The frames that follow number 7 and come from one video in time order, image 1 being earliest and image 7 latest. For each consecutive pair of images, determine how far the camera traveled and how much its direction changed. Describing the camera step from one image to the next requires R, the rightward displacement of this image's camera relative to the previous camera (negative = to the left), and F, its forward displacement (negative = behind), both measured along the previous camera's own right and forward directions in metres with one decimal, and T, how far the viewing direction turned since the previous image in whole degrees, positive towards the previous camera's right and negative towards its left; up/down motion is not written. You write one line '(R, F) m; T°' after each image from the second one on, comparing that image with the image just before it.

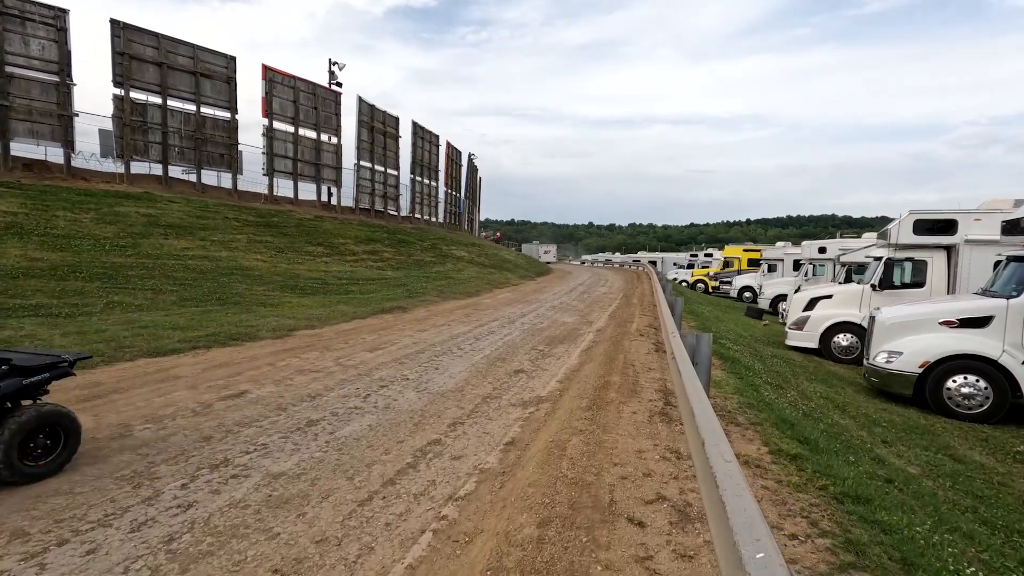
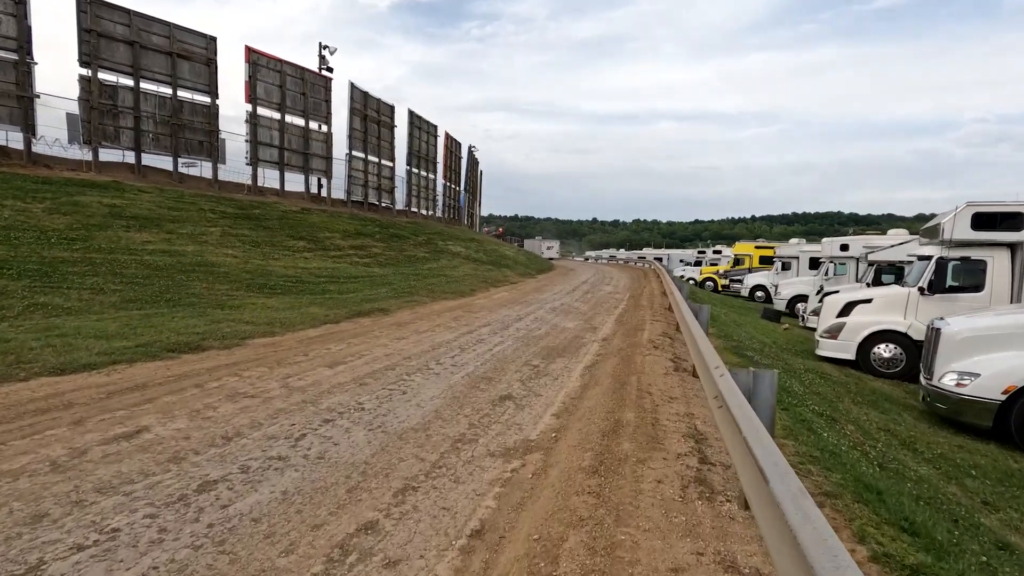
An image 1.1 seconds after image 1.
(+0.2, +1.5) m; 0°
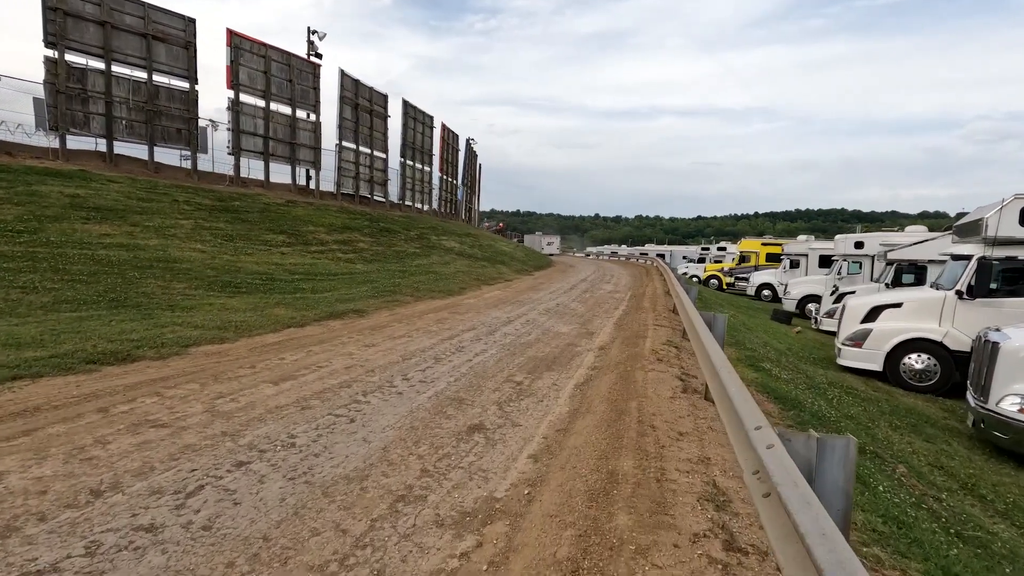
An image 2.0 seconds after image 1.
(+0.3, +1.2) m; 0°
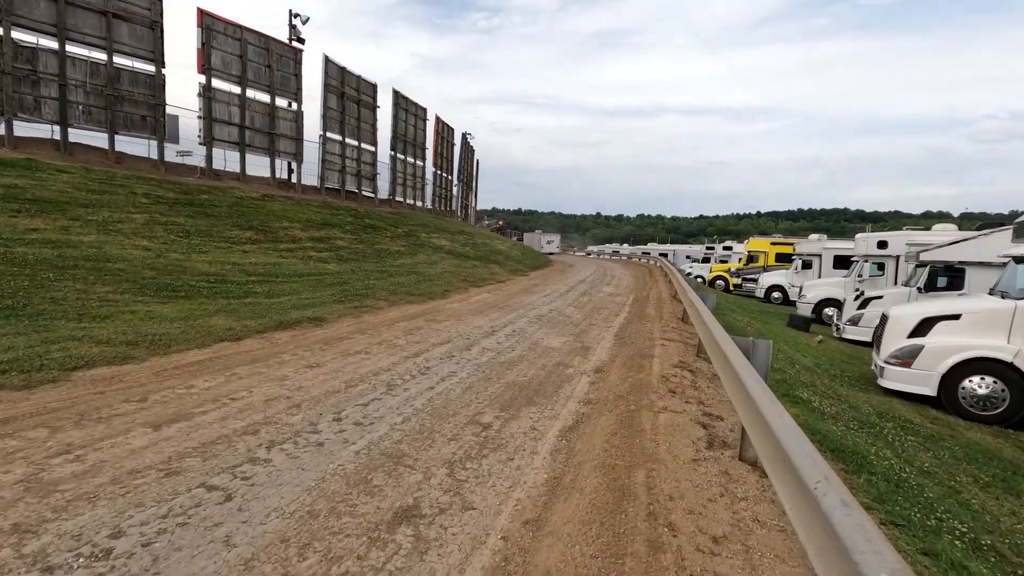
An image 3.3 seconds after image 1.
(+0.3, +1.6) m; 0°
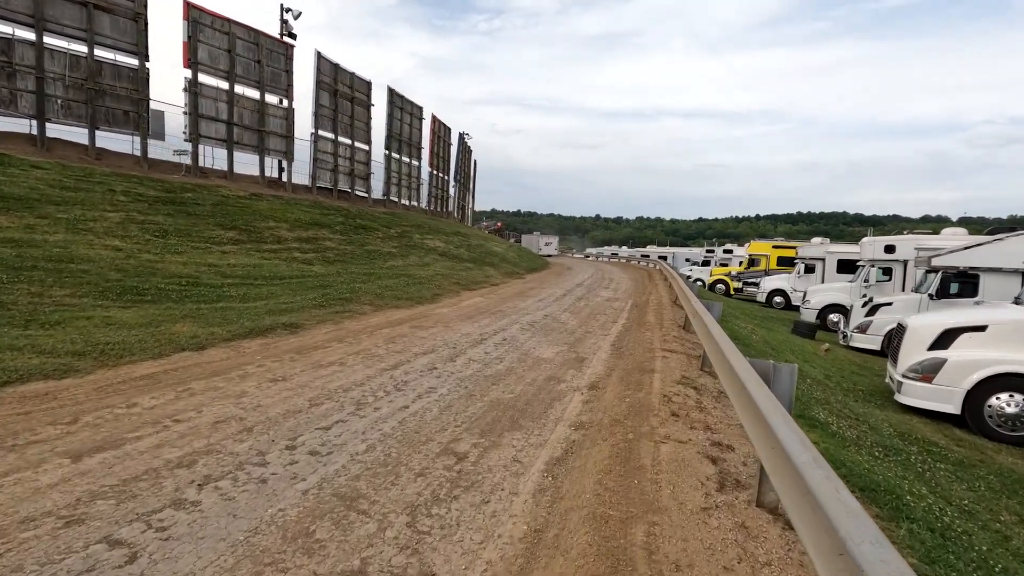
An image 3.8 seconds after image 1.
(+0.1, +0.6) m; 0°
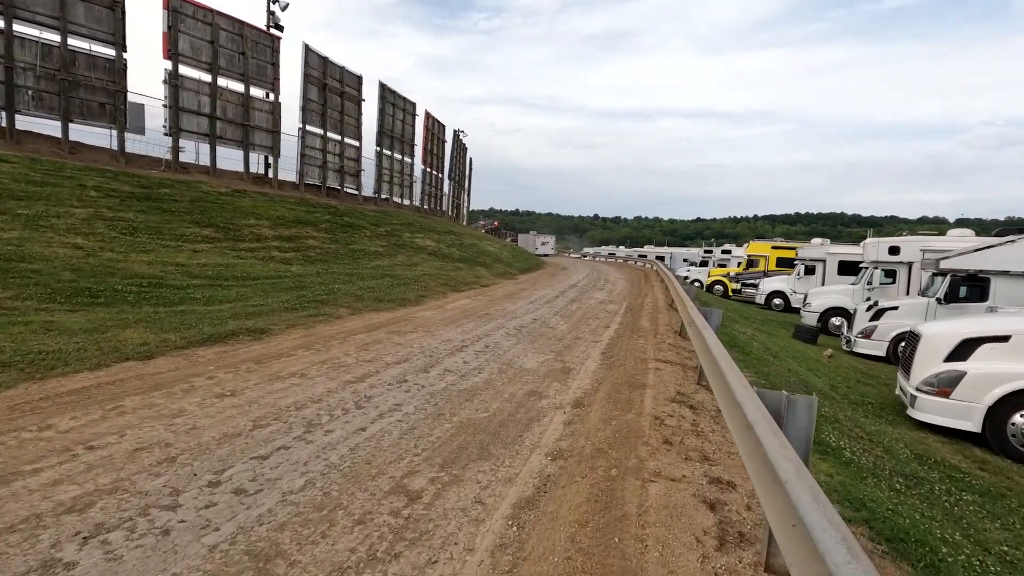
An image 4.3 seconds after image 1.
(+0.2, +0.7) m; 0°
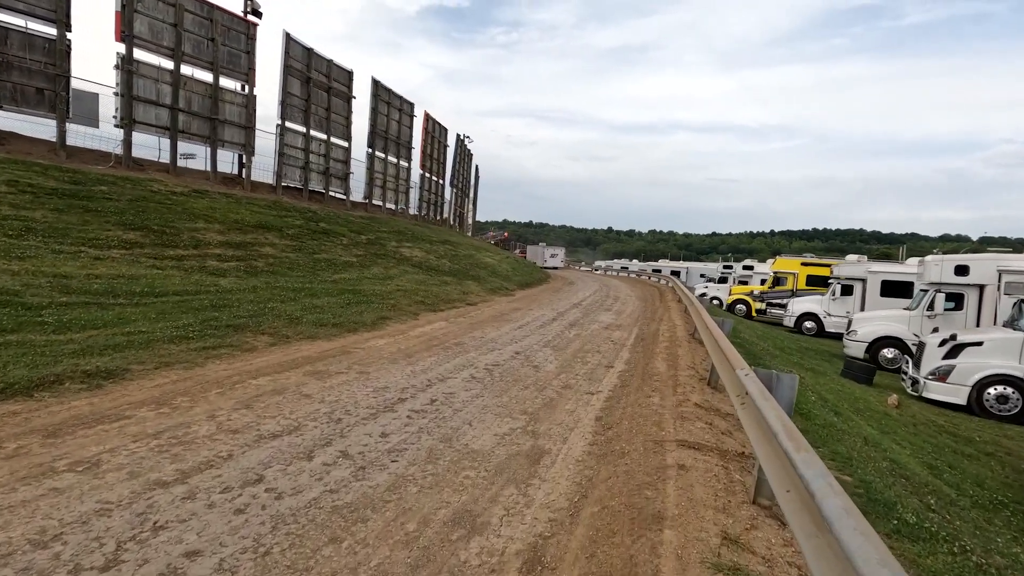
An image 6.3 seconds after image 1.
(+0.6, +2.6) m; -1°
